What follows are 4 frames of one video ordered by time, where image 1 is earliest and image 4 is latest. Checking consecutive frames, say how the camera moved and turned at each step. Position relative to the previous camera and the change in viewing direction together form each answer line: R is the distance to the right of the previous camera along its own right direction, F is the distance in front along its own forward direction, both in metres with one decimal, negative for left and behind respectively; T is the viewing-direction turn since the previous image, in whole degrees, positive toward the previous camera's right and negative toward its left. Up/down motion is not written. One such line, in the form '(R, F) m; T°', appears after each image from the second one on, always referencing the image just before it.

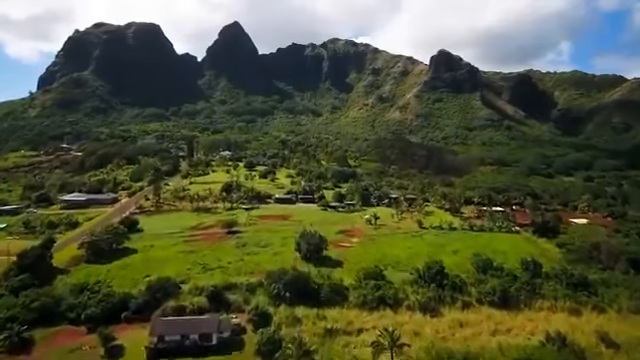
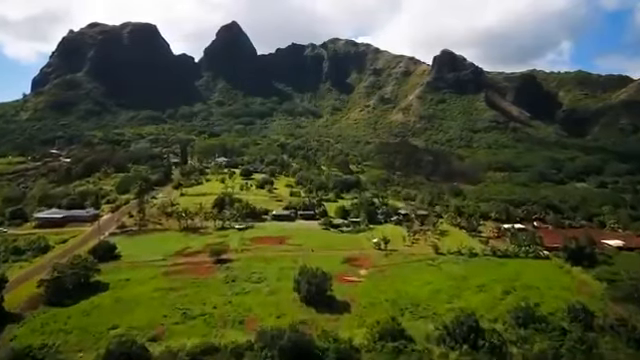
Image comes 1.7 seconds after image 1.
(-0.3, +11.4) m; 0°
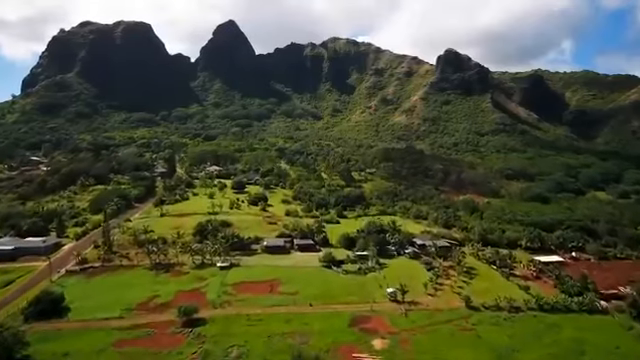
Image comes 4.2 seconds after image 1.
(0.0, +17.3) m; 0°
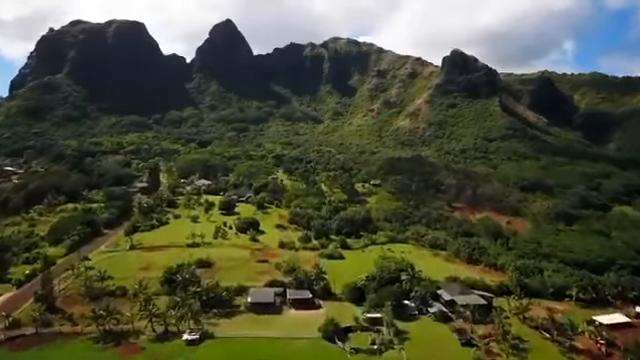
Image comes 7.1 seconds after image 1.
(0.0, +19.6) m; 0°
